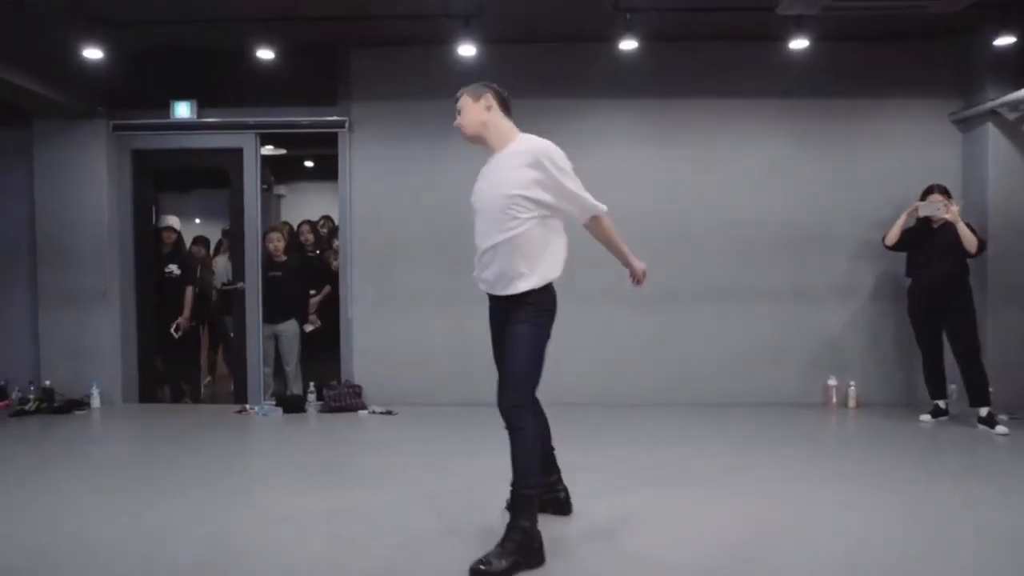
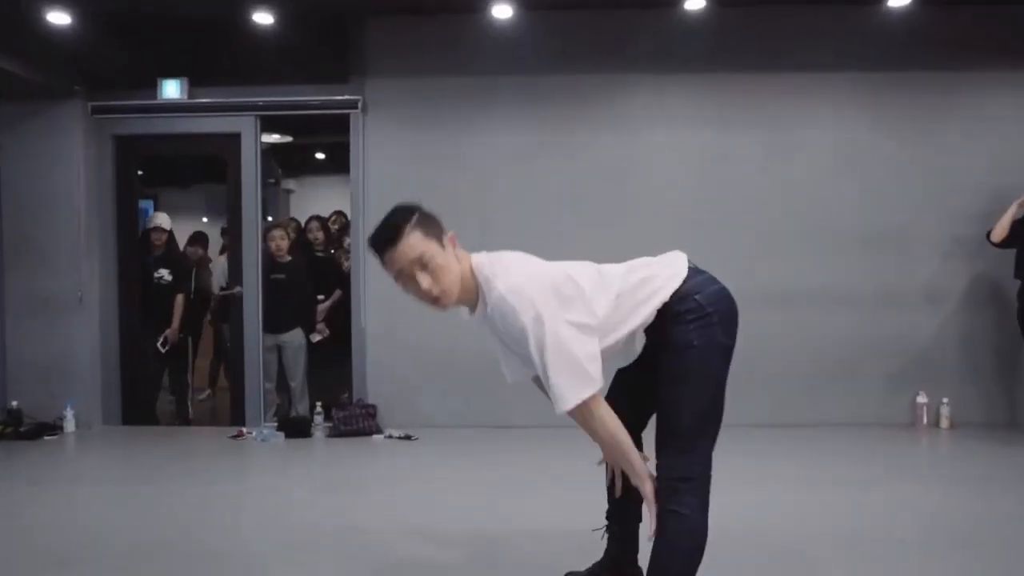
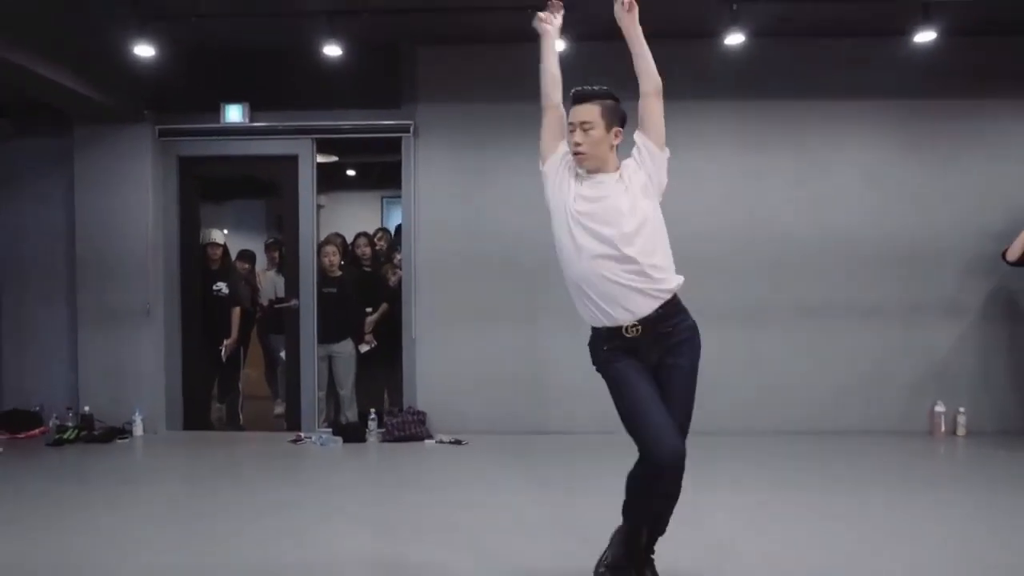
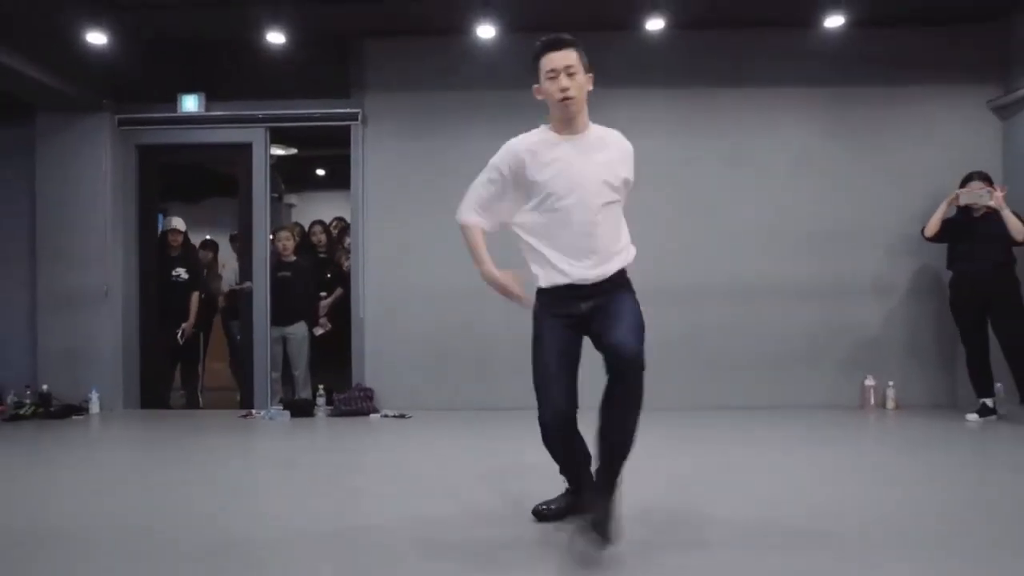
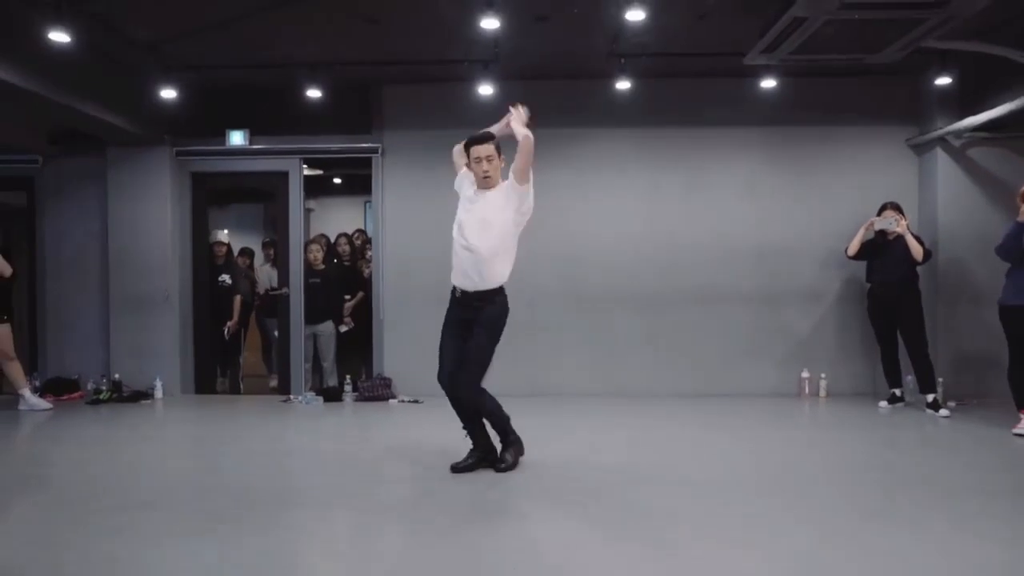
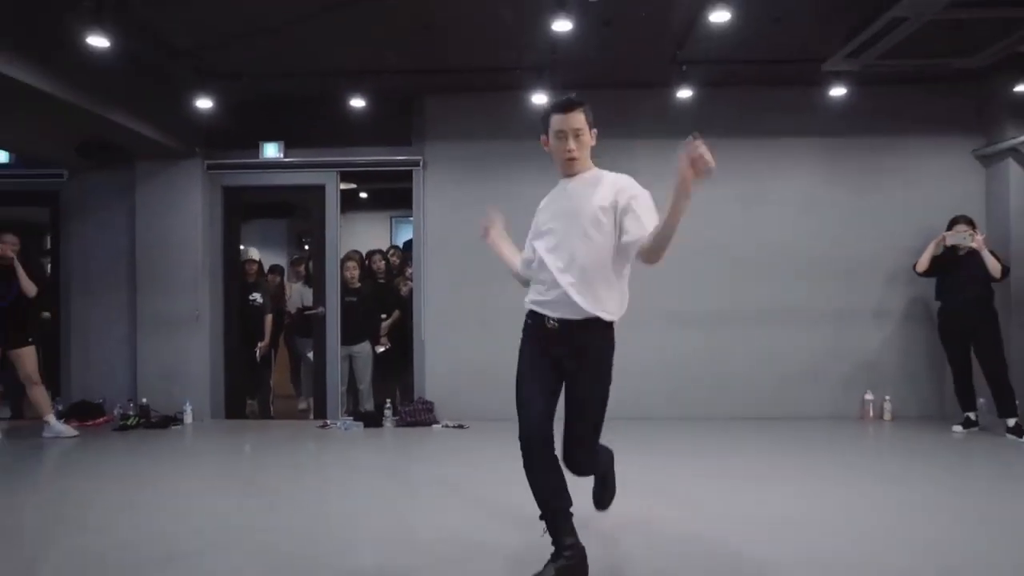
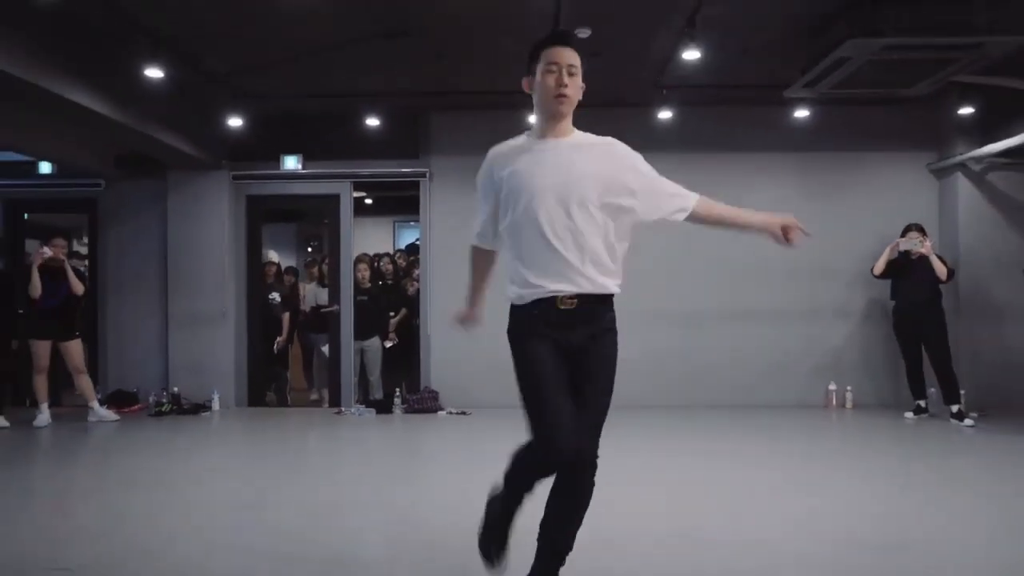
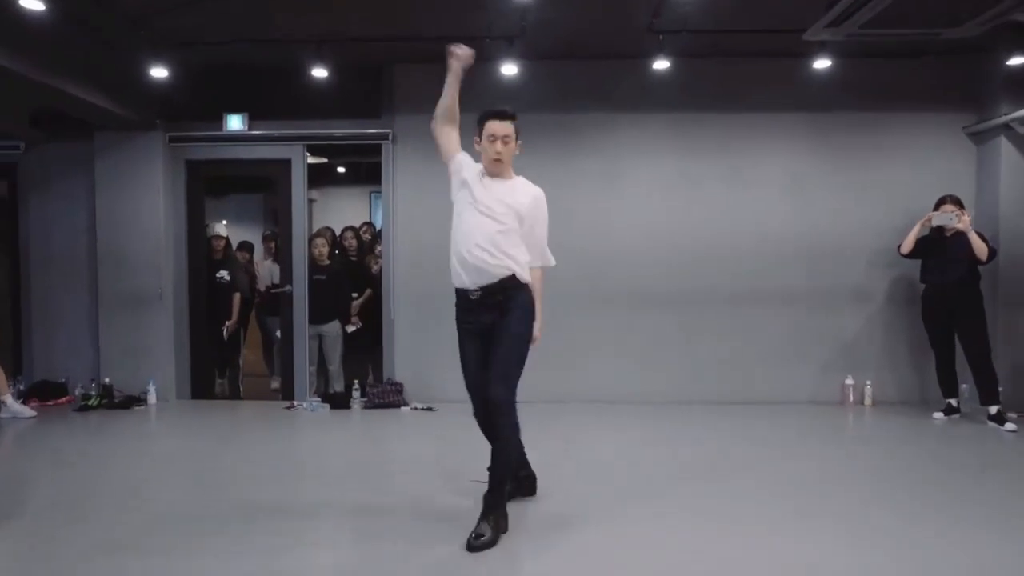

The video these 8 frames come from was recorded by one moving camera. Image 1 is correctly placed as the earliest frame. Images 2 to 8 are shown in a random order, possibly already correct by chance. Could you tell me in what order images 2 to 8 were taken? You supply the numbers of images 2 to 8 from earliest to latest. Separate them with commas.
2, 4, 5, 8, 3, 6, 7
